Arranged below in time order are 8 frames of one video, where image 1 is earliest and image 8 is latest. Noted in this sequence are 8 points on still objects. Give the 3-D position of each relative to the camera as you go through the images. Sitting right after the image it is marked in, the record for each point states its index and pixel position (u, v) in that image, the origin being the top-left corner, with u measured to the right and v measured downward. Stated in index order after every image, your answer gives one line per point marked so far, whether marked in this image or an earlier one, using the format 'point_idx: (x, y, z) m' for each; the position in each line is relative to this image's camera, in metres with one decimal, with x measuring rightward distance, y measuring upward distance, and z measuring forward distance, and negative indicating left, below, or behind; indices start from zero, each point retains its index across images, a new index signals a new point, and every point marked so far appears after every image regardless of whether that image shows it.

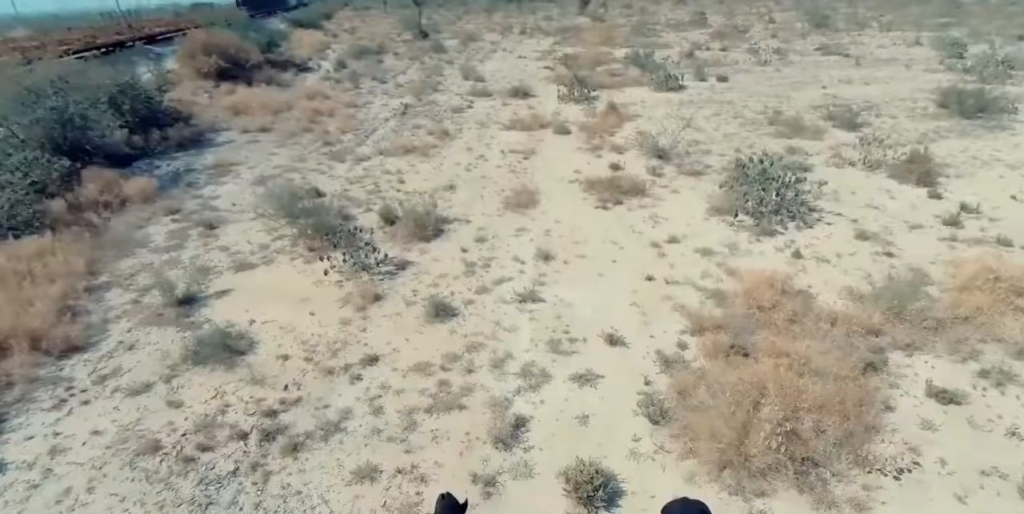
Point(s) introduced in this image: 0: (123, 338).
0: (-5.8, -1.2, +9.2) m
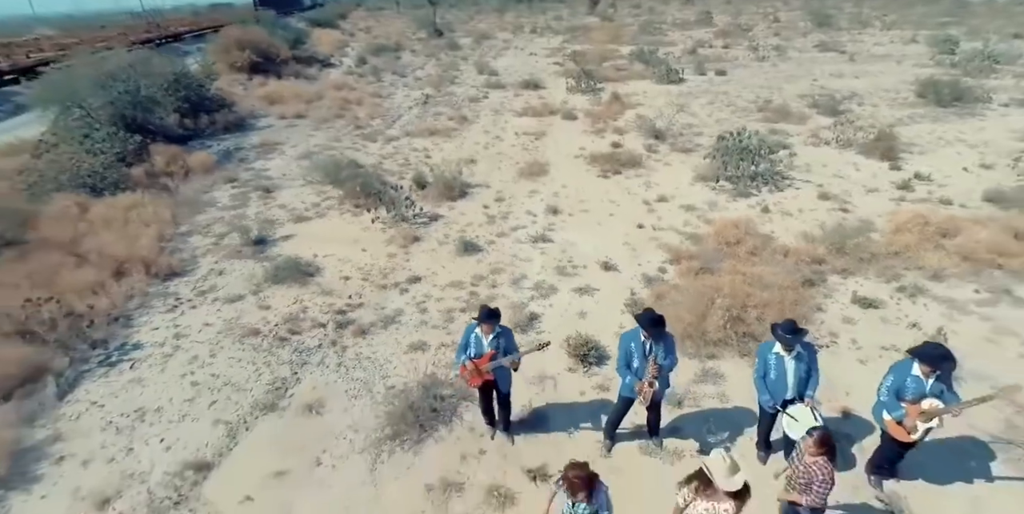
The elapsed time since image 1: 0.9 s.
0: (-5.5, -0.2, +11.4) m
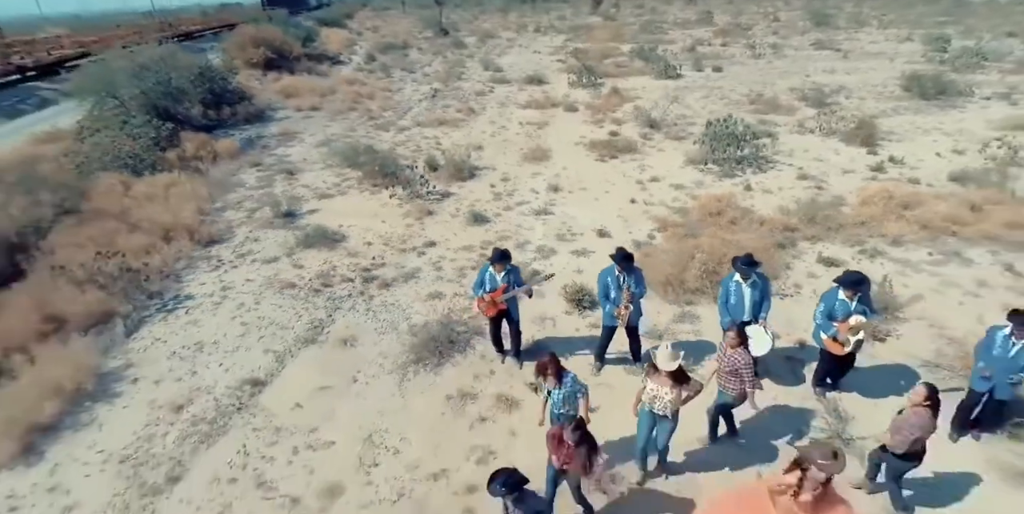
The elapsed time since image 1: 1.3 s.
0: (-5.4, +0.5, +12.7) m
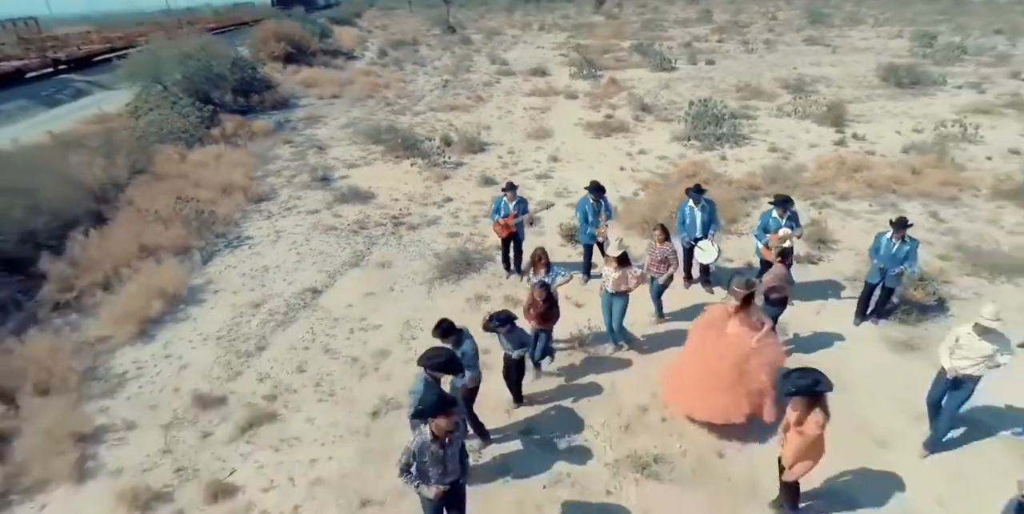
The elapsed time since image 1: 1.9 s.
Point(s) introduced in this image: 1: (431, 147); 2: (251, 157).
0: (-5.3, +1.5, +14.8) m
1: (-2.4, +3.2, +17.9) m
2: (-7.5, +2.8, +17.6) m
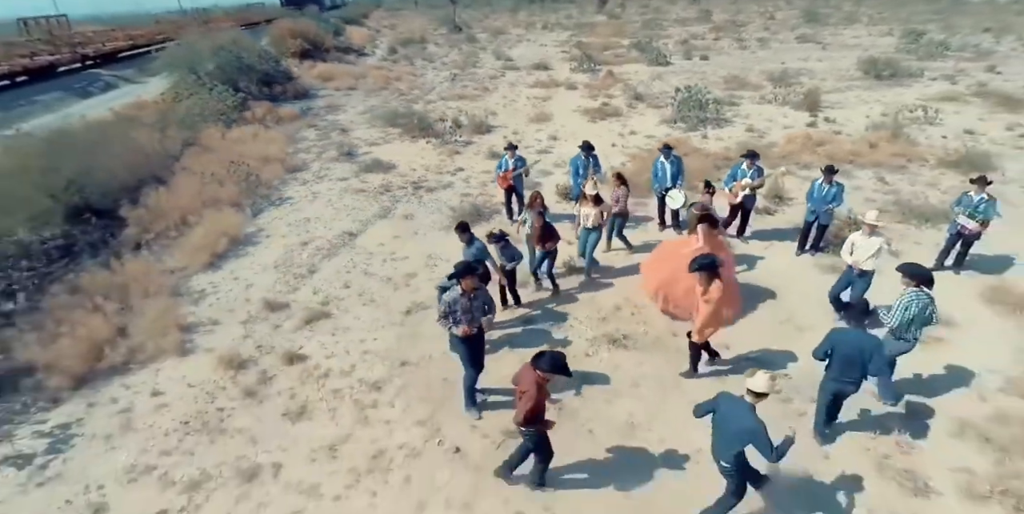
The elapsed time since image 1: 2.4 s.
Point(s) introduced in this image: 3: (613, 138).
0: (-5.2, +2.5, +16.8) m
1: (-2.2, +4.2, +19.9) m
2: (-7.3, +3.8, +19.6) m
3: (+3.1, +3.6, +18.6) m
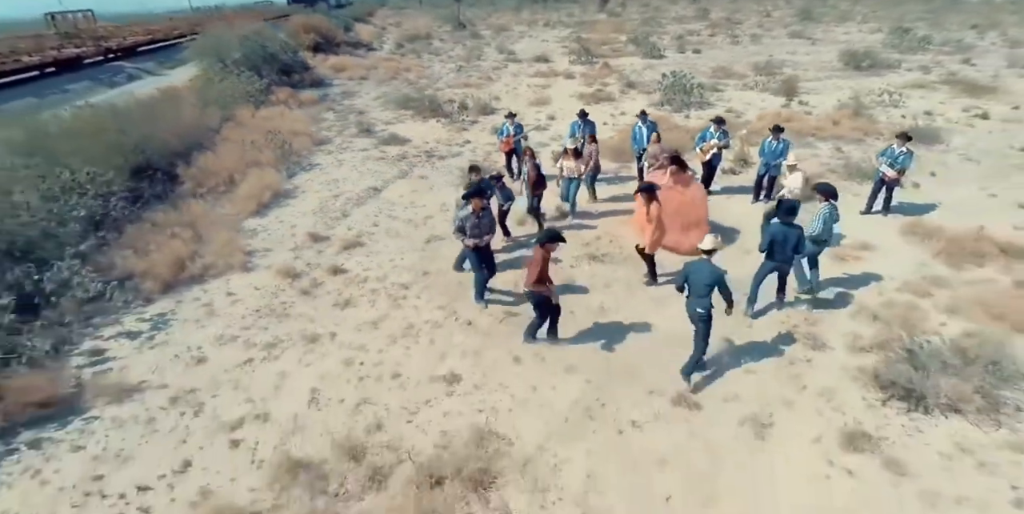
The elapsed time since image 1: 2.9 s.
0: (-5.2, +3.6, +18.8) m
1: (-2.2, +5.2, +21.9) m
2: (-7.3, +4.9, +21.6) m
3: (+3.1, +4.7, +20.6) m
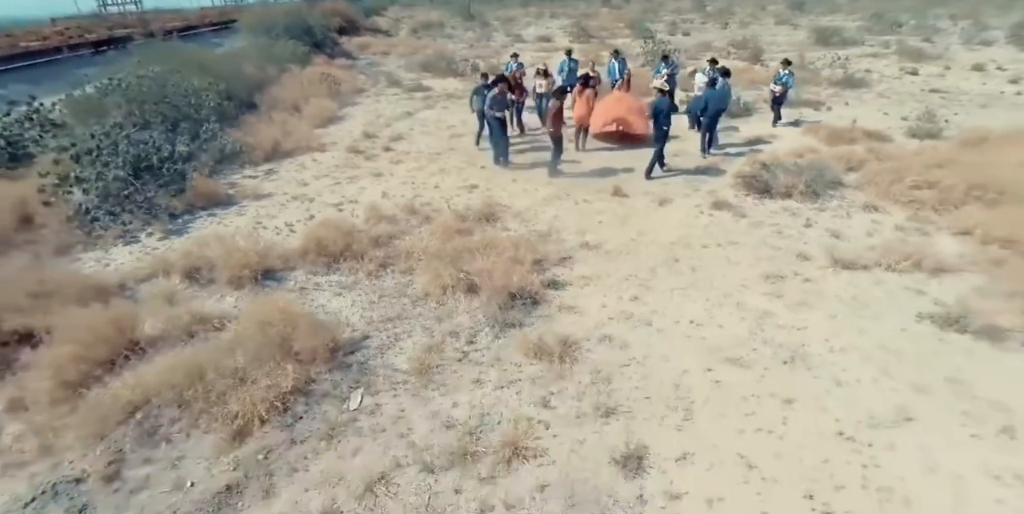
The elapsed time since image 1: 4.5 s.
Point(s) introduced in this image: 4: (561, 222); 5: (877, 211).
0: (-5.0, +6.3, +22.8) m
1: (-2.0, +7.9, +25.9) m
2: (-7.1, +7.6, +25.7) m
3: (+3.3, +7.3, +24.5) m
4: (+0.8, +0.6, +9.7) m
5: (+5.9, +0.7, +9.9) m
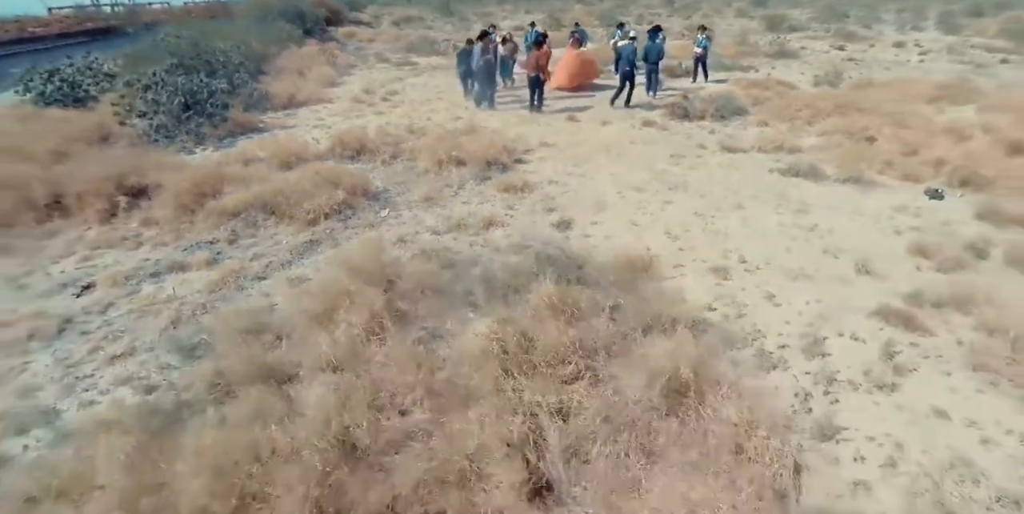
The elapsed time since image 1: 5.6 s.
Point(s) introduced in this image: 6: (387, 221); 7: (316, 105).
0: (-6.0, +8.2, +25.6) m
1: (-3.1, +9.8, +28.8) m
2: (-8.1, +9.4, +28.4) m
3: (+2.3, +9.3, +27.6) m
4: (+0.3, +2.6, +12.6) m
5: (+5.4, +2.8, +13.0) m
6: (-1.7, +0.5, +8.3) m
7: (-5.4, +4.2, +16.8) m
